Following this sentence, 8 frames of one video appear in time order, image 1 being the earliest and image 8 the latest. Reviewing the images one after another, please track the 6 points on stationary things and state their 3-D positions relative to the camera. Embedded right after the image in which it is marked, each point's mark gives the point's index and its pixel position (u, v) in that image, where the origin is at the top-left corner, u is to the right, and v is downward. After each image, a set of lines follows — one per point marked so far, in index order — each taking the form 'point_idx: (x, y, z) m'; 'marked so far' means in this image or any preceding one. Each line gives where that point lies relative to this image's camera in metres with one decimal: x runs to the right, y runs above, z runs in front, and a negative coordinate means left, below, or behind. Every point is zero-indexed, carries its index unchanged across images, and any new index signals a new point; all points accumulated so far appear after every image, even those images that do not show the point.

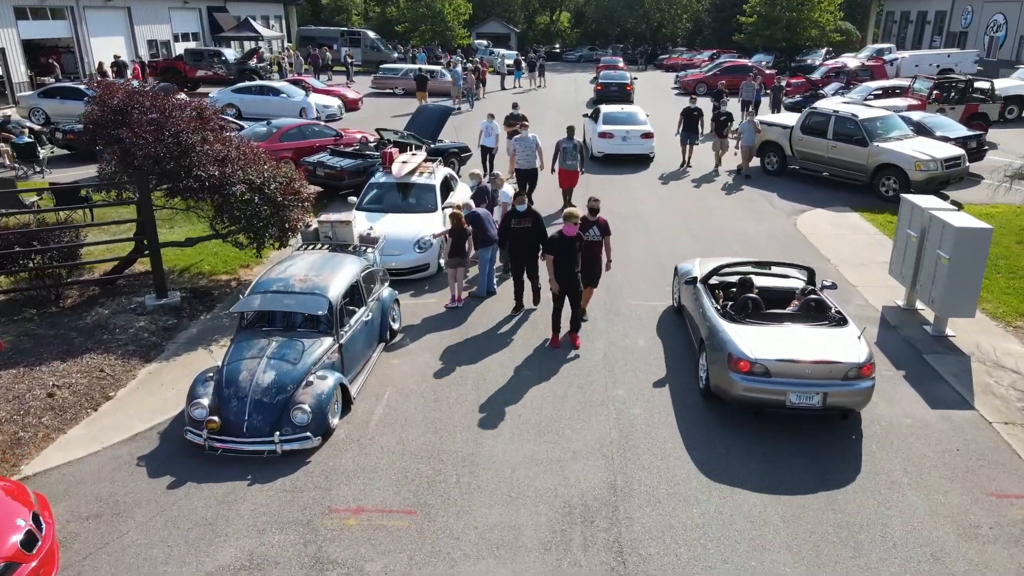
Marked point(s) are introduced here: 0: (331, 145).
0: (-4.5, +3.6, +18.2) m
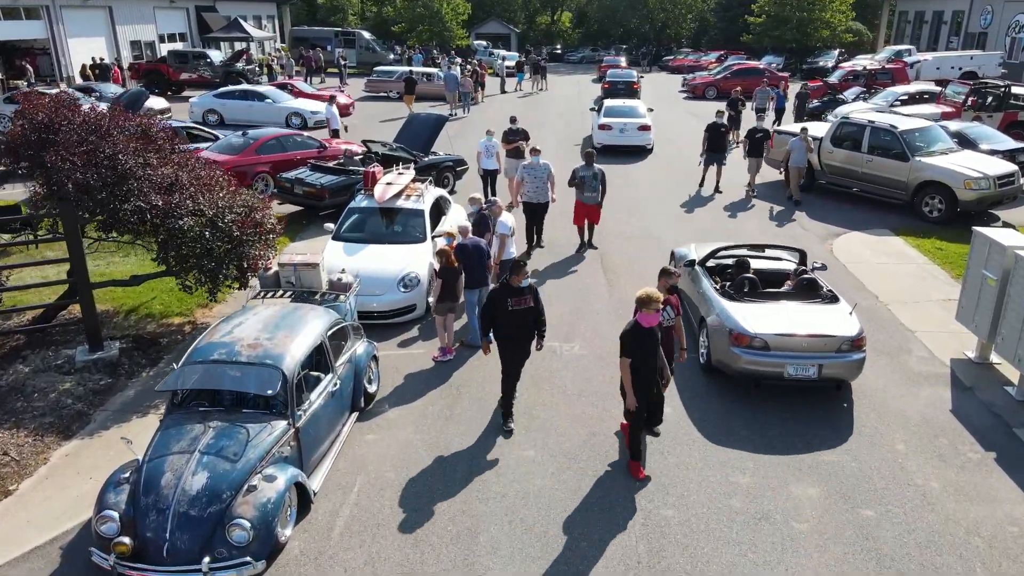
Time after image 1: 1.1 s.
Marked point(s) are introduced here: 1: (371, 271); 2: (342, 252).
0: (-4.5, +3.0, +16.5) m
1: (-1.9, +0.2, +9.9) m
2: (-2.4, +0.5, +10.3) m
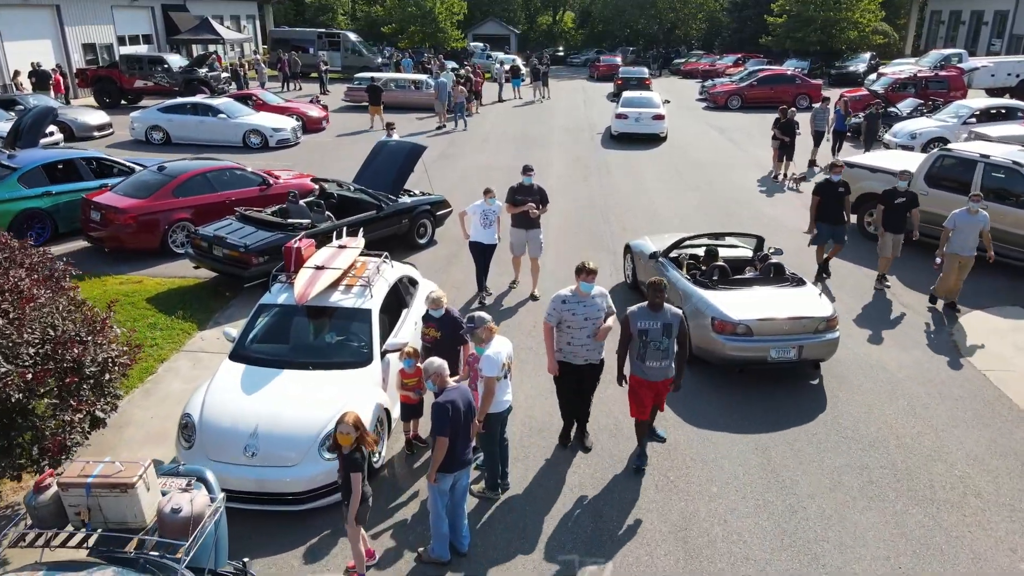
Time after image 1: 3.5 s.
0: (-4.6, +1.6, +12.8) m
1: (-2.0, -1.2, +6.2) m
2: (-2.4, -0.9, +6.6) m
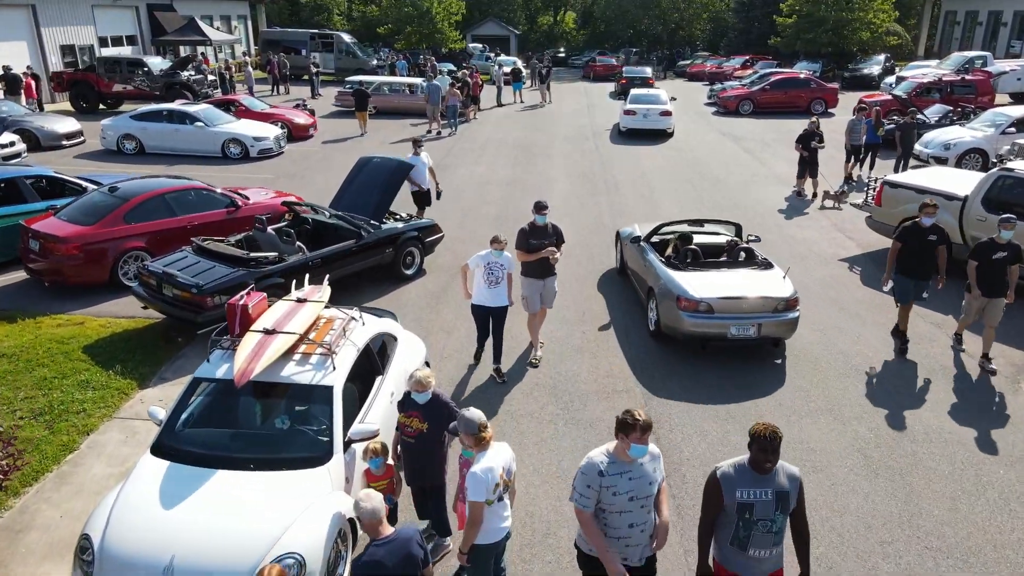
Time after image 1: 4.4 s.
0: (-4.6, +1.0, +11.3) m
1: (-2.0, -1.7, +4.7) m
2: (-2.5, -1.4, +5.2) m
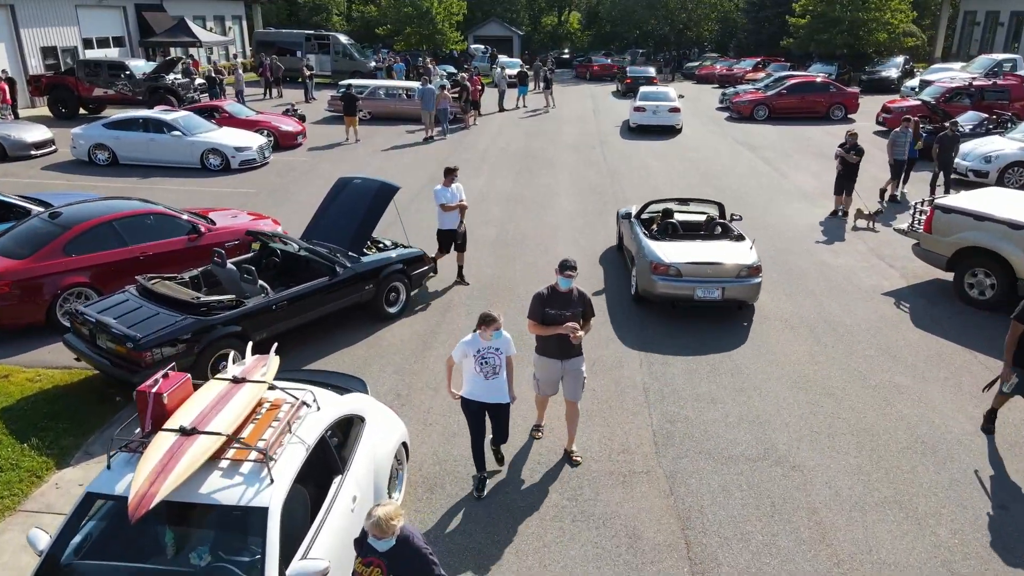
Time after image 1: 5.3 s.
0: (-4.6, +0.5, +10.0) m
1: (-2.0, -2.2, +3.3) m
2: (-2.5, -2.0, +3.8) m
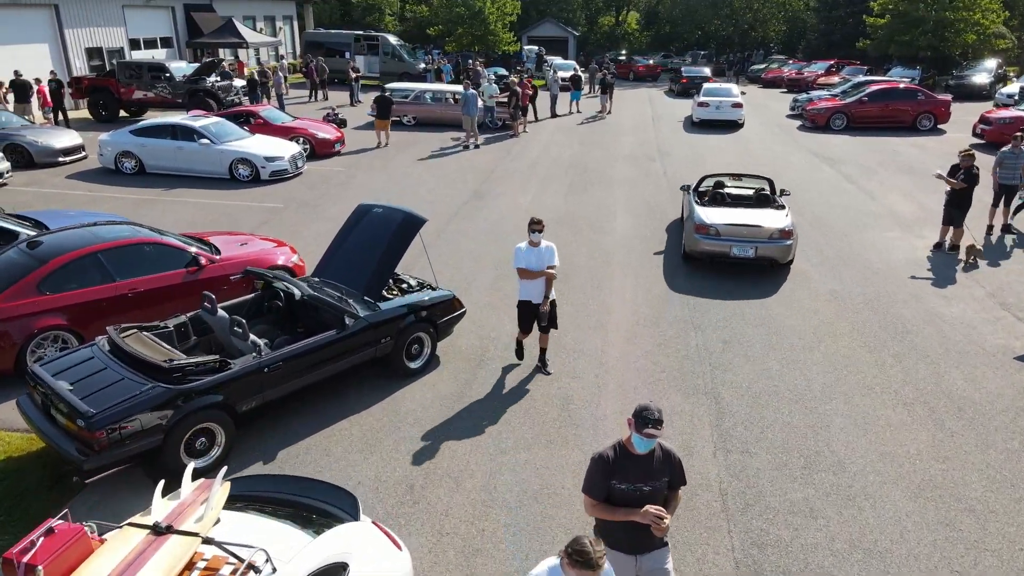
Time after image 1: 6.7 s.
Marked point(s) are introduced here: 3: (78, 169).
0: (-4.1, 0.0, +8.6) m
1: (-2.0, -2.8, +1.8) m
2: (-2.5, -2.5, +2.3) m
3: (-10.5, +2.9, +17.7) m
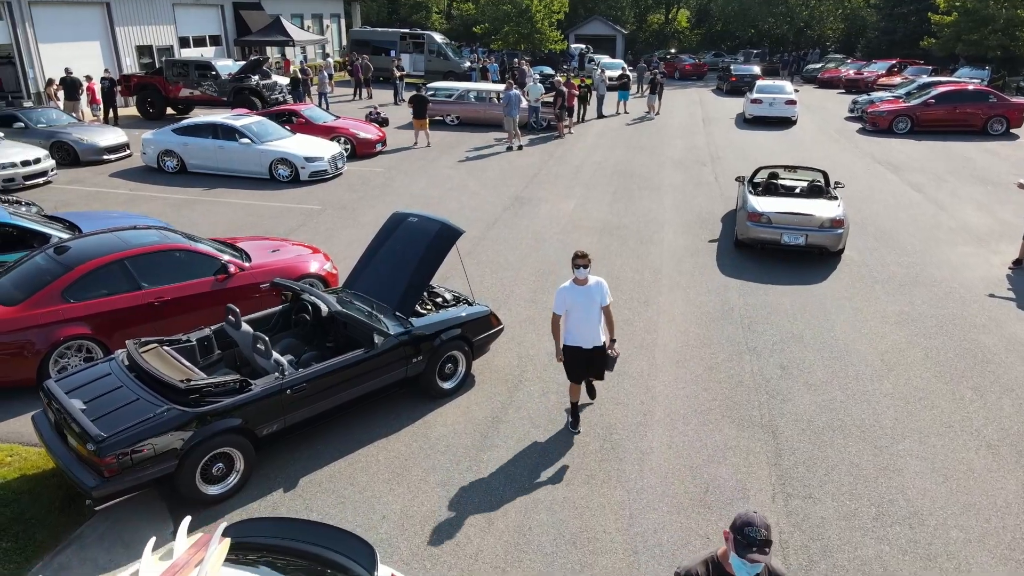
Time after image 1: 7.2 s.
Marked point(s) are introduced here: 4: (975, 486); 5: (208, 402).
0: (-3.6, -0.1, +8.3) m
1: (-2.0, -3.0, +1.4) m
2: (-2.4, -2.6, +1.9) m
3: (-9.5, +2.9, +17.7) m
4: (+4.0, -1.7, +6.3) m
5: (-2.5, -0.9, +6.0) m
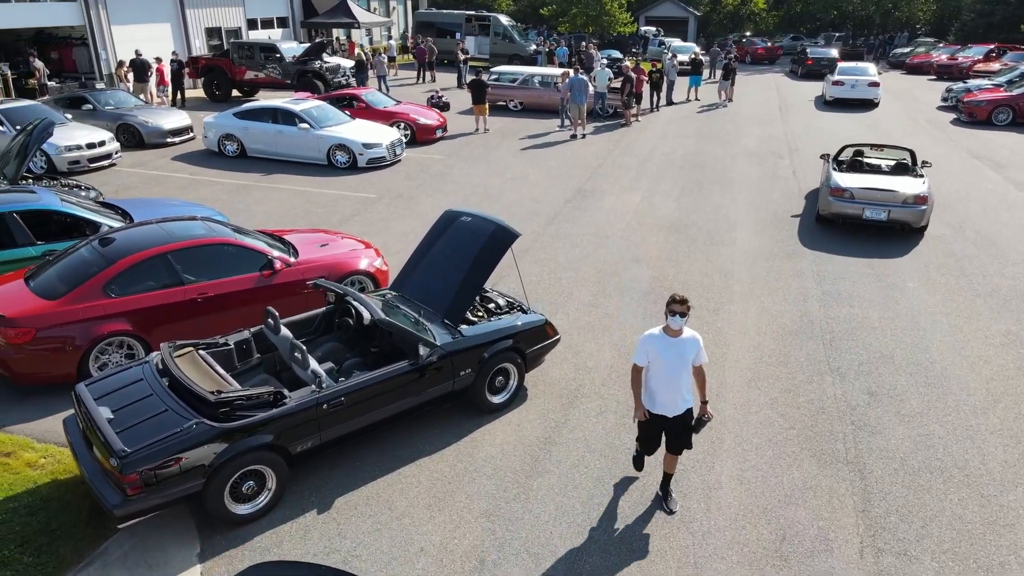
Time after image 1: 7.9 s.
0: (-3.0, -0.1, +8.0) m
1: (-2.1, -3.1, +1.0) m
2: (-2.4, -2.8, +1.6) m
3: (-8.0, +3.3, +17.8) m
4: (+4.4, -1.9, +5.4) m
5: (-2.1, -1.0, +5.6) m
